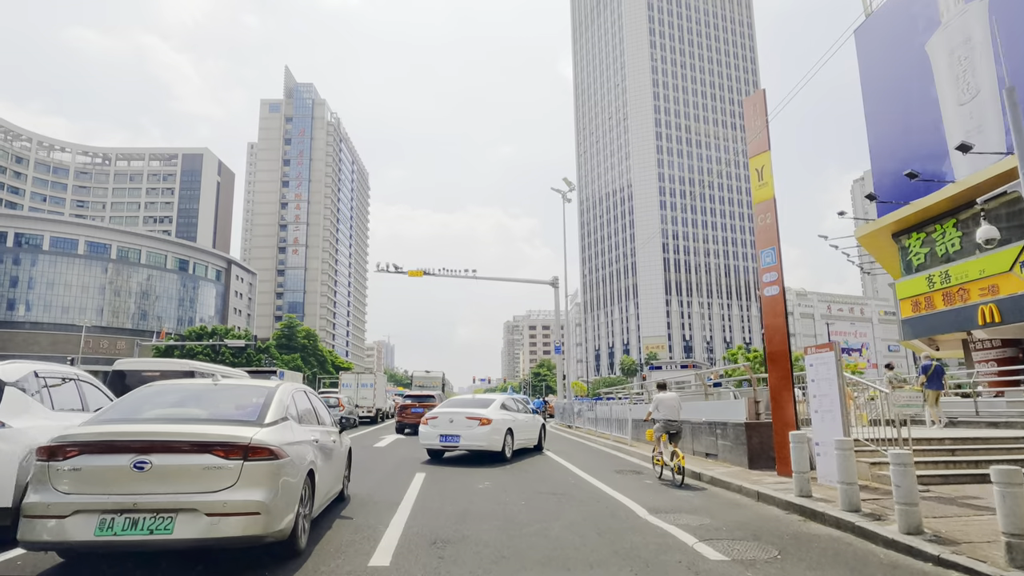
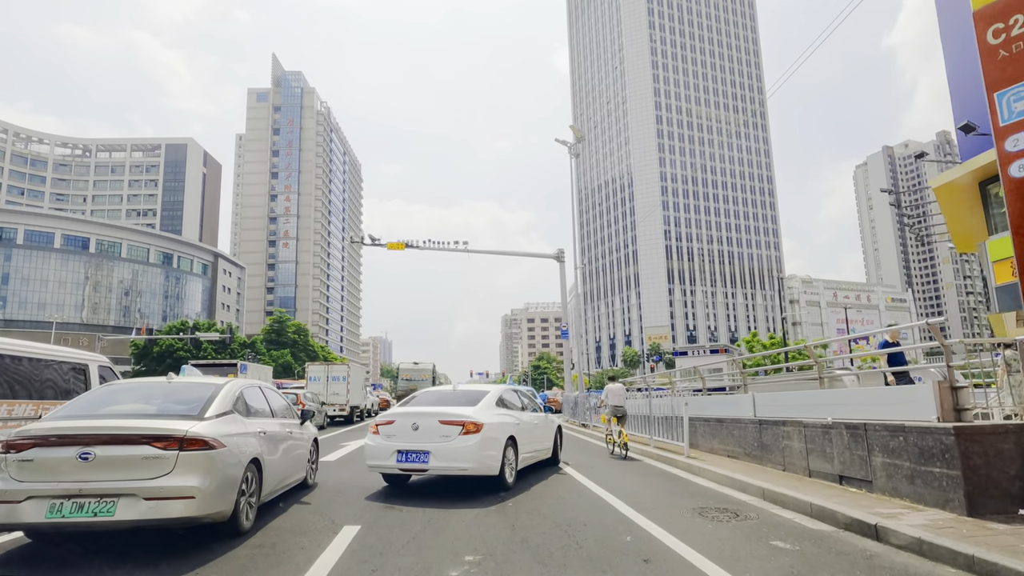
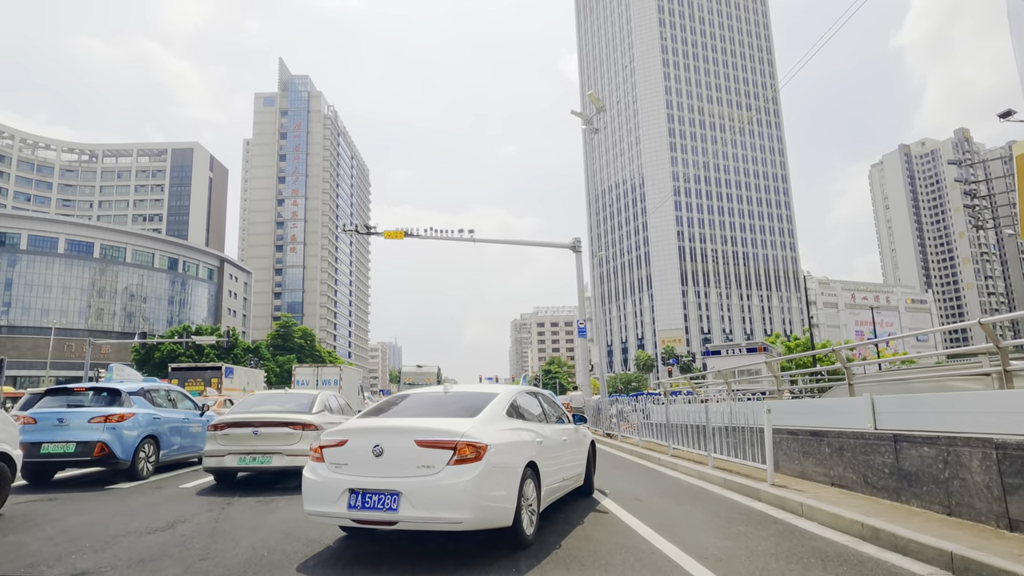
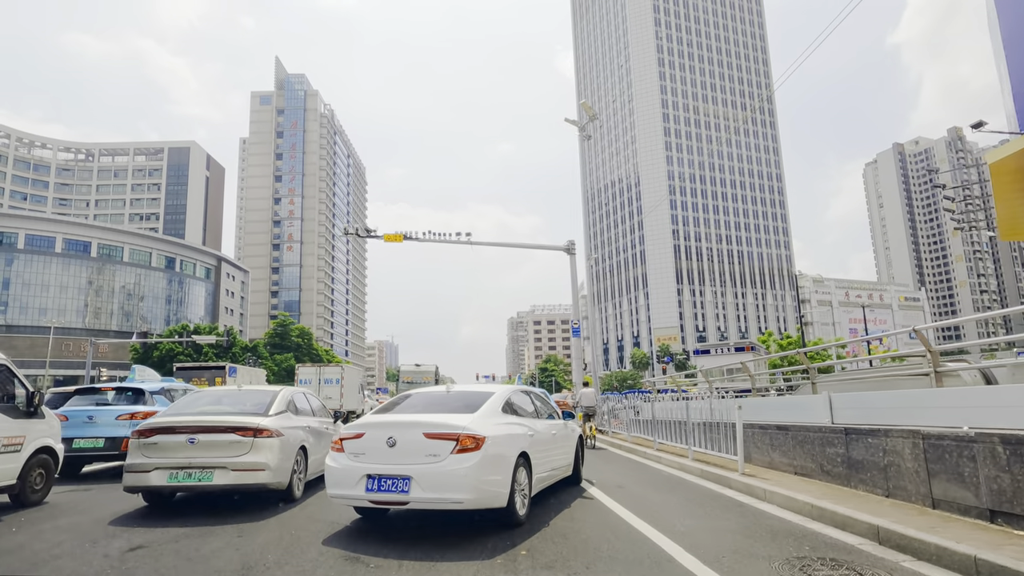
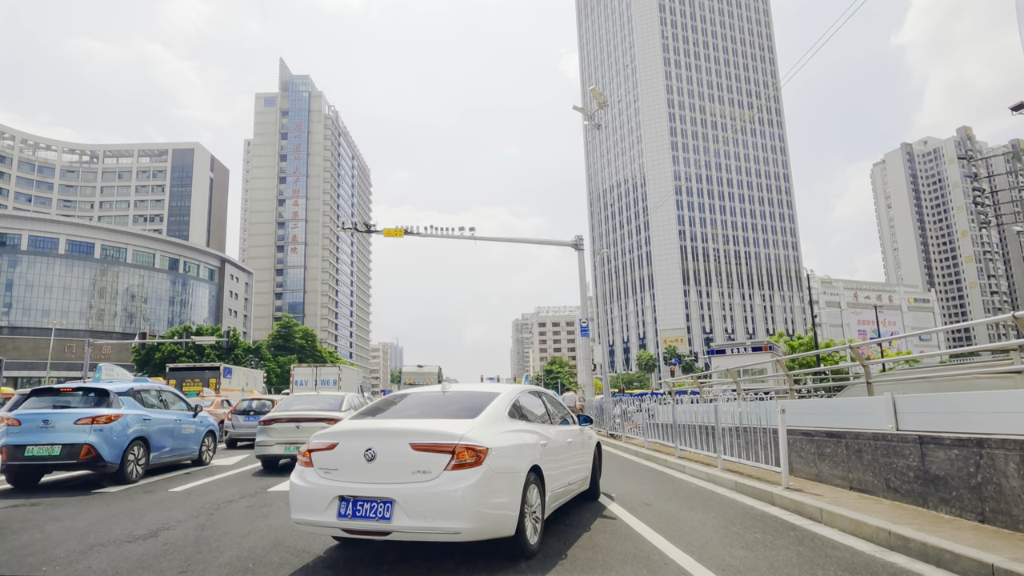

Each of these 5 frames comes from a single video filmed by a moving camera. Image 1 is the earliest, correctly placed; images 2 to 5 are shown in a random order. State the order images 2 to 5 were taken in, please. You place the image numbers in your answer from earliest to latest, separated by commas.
2, 4, 3, 5
